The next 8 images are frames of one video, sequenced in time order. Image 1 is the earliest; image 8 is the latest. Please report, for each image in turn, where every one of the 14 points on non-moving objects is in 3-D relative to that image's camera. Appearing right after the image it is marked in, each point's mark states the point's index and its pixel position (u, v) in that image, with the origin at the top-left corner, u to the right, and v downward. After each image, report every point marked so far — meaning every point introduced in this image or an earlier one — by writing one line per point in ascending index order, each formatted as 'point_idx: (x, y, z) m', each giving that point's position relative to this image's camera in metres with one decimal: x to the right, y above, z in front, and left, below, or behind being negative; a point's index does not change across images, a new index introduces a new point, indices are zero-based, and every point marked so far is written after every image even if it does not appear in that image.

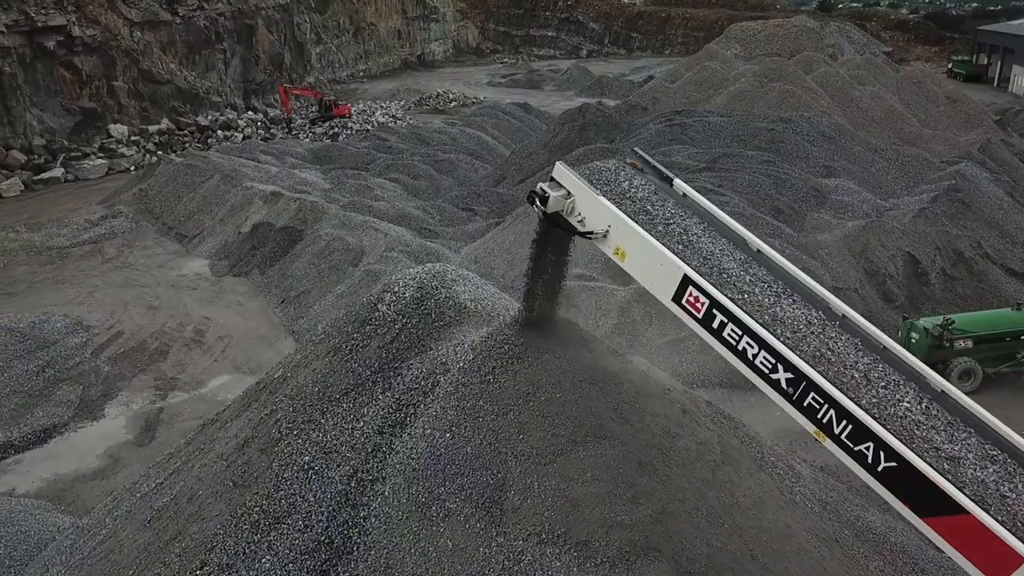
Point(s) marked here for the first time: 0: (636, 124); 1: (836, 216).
0: (+2.1, +2.8, +13.6) m
1: (+4.2, +0.9, +10.4) m
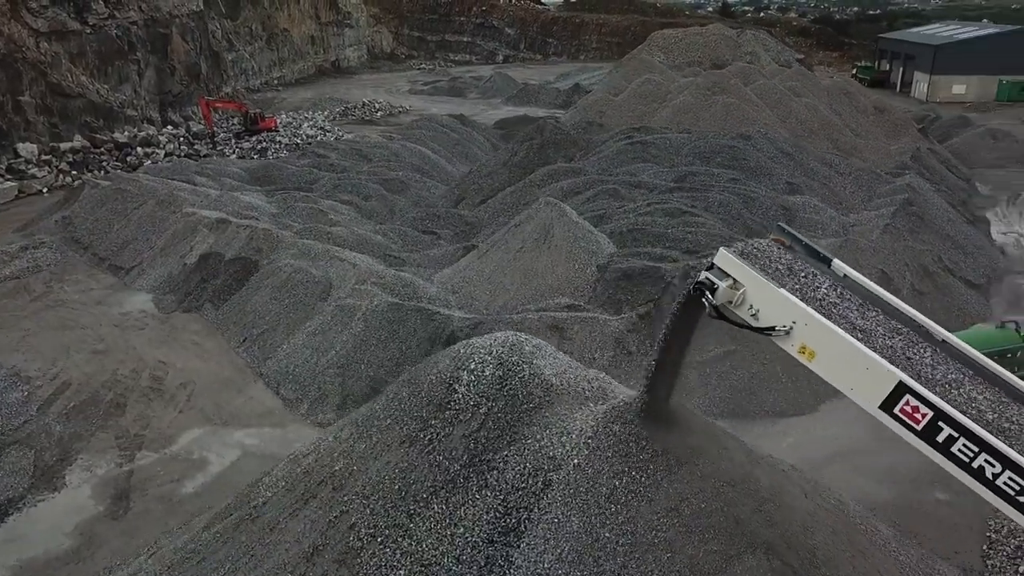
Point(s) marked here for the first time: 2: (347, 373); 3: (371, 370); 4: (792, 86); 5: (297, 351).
0: (+1.4, +2.5, +13.4) m
1: (+3.8, +0.7, +10.5) m
2: (-1.7, -0.9, +8.2) m
3: (-1.5, -0.8, +8.2) m
4: (+6.8, +4.9, +19.4) m
5: (-2.3, -0.7, +8.9) m
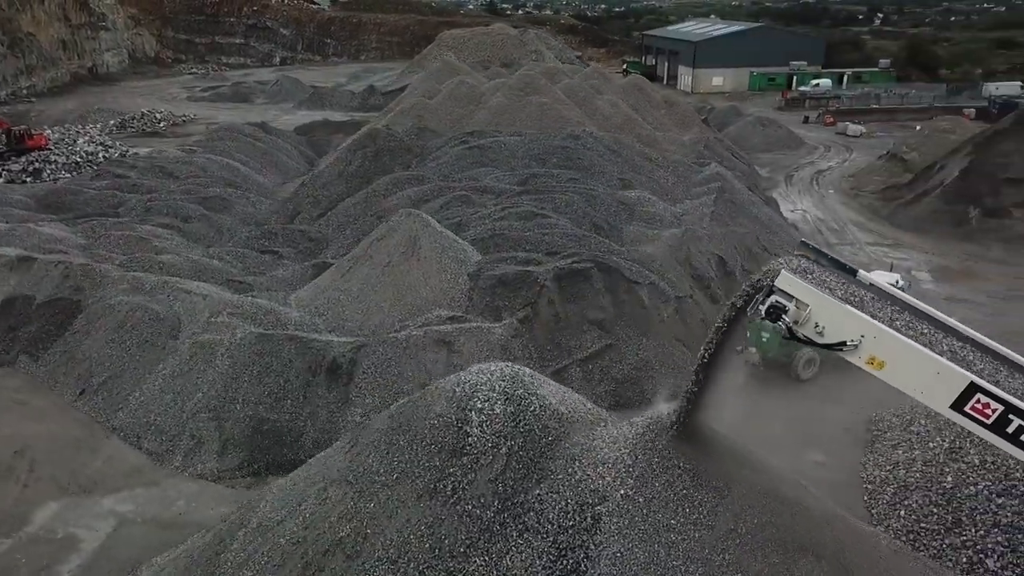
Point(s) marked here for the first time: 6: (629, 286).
0: (-1.4, +2.3, +13.3) m
1: (+1.9, +0.8, +11.1) m
2: (-2.7, -1.2, +7.6) m
3: (-2.5, -1.1, +7.6) m
4: (+2.0, +5.2, +20.5) m
5: (-3.5, -1.1, +8.0) m
6: (+1.3, 0.0, +9.2) m
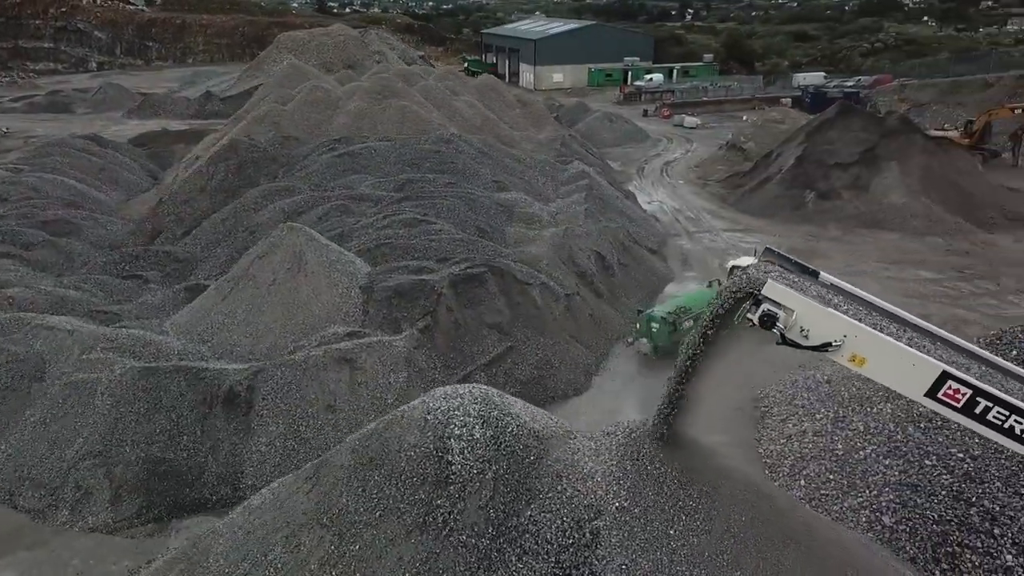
0: (-3.5, +2.1, +12.8) m
1: (+0.2, +0.8, +11.3) m
2: (-3.5, -1.5, +7.0) m
3: (-3.3, -1.4, +7.0) m
4: (-1.6, +5.1, +20.5) m
5: (-4.4, -1.4, +7.2) m
6: (+0.1, 0.0, +9.3) m
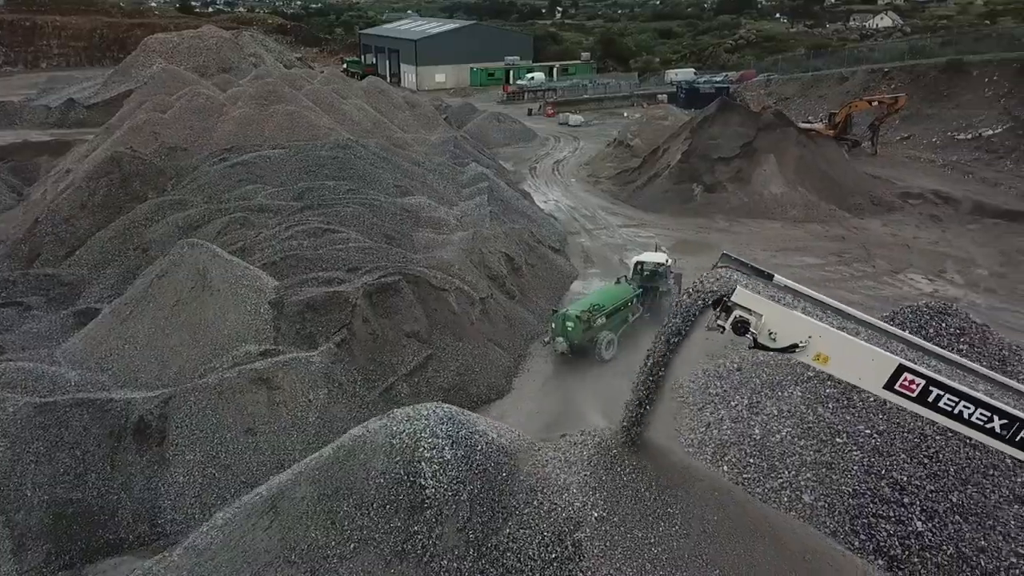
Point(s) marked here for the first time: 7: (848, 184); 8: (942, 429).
0: (-5.0, +1.8, +12.2) m
1: (-1.1, +0.8, +11.2) m
2: (-4.0, -1.7, +6.4) m
3: (-3.8, -1.7, +6.5) m
4: (-4.4, +4.9, +20.0) m
5: (-4.9, -1.7, +6.6) m
6: (-0.9, -0.1, +9.3) m
7: (+7.5, +2.3, +18.0) m
8: (+3.7, -1.2, +7.0) m
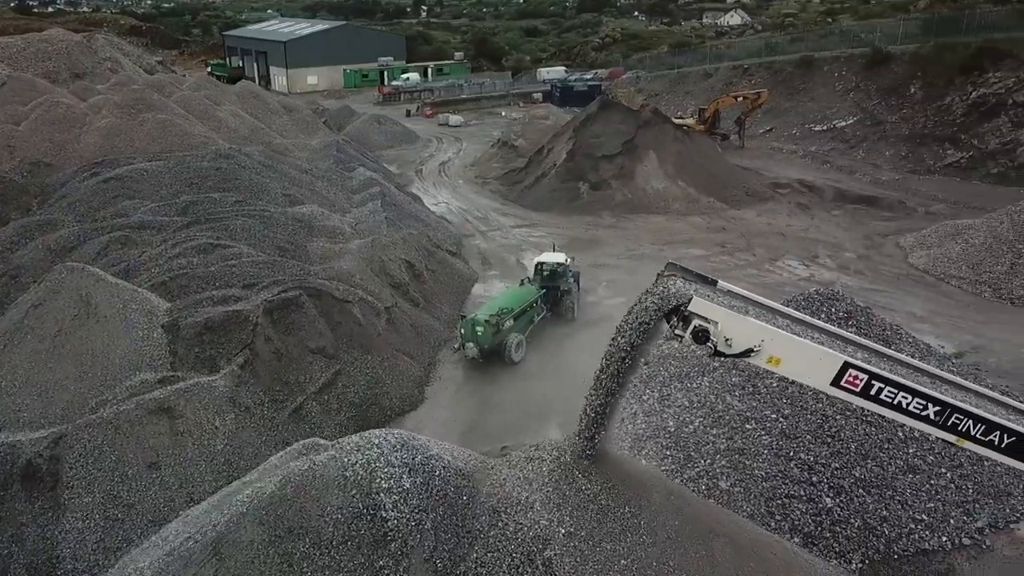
0: (-6.5, +1.5, +11.3) m
1: (-2.4, +0.6, +10.9) m
2: (-4.5, -2.0, +5.8) m
3: (-4.3, -2.0, +5.9) m
4: (-7.2, +4.6, +19.1) m
5: (-5.4, -2.1, +5.8) m
6: (-1.9, -0.2, +9.0) m
7: (+4.9, +2.6, +18.9) m
8: (+3.0, -1.1, +7.5) m
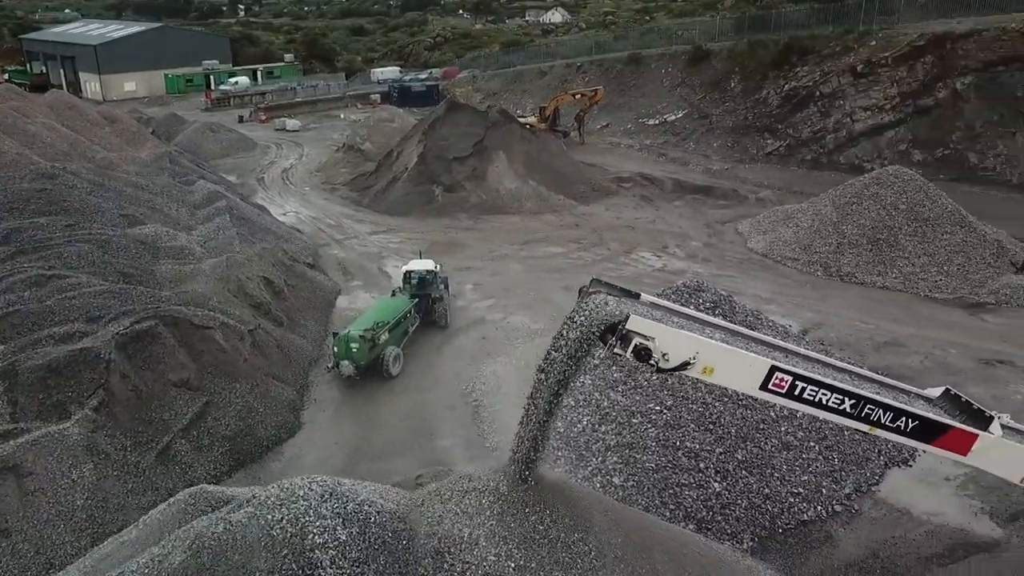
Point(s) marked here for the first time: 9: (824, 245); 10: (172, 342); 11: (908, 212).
0: (-8.3, +0.9, +9.8) m
1: (-4.1, +0.3, +10.1) m
2: (-5.0, -2.5, +4.7) m
3: (-4.9, -2.4, +4.9) m
4: (-10.7, +3.9, +17.3) m
5: (-5.9, -2.6, +4.6) m
6: (-3.2, -0.5, +8.4) m
7: (+1.4, +2.7, +19.4) m
8: (+2.0, -1.0, +7.8) m
9: (+5.7, +0.8, +14.7) m
10: (-3.4, -0.5, +8.1) m
11: (+6.8, +1.3, +13.9) m
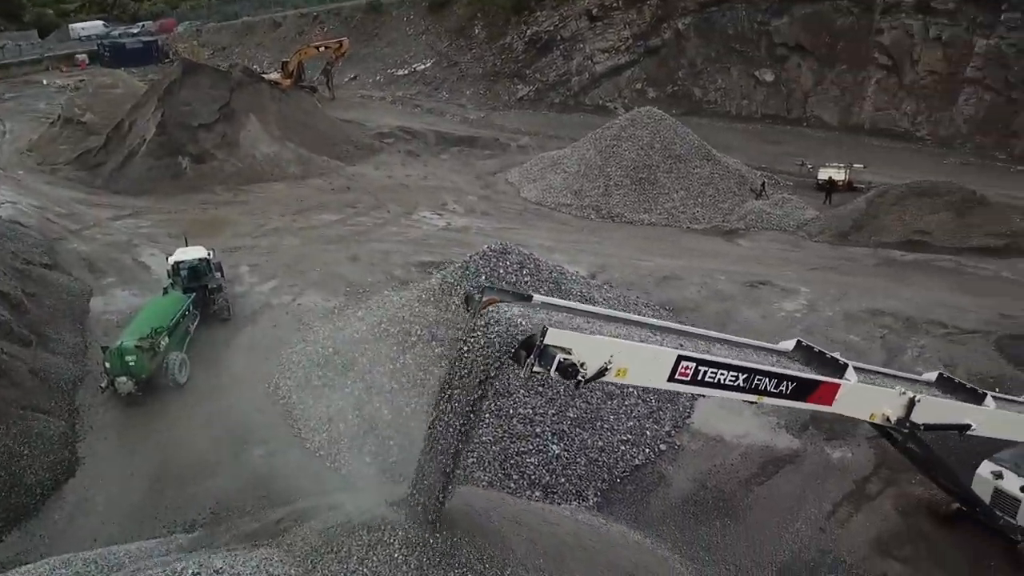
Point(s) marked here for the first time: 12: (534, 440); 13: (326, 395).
0: (-10.3, 0.0, +6.6) m
1: (-6.4, 0.0, +8.2) m
2: (-5.3, -3.1, +3.0) m
3: (-5.2, -3.0, +3.1) m
4: (-15.1, +3.1, +12.8) m
5: (-6.1, -3.3, +2.5) m
6: (-4.9, -0.7, +6.8) m
7: (-4.1, +3.5, +18.4) m
8: (+0.2, -0.7, +7.8) m
9: (+1.5, +1.9, +15.3) m
10: (-5.0, -0.8, +6.5) m
11: (+2.8, +2.5, +14.8) m
12: (+0.2, -1.3, +7.0) m
13: (-1.8, -1.1, +8.0) m
